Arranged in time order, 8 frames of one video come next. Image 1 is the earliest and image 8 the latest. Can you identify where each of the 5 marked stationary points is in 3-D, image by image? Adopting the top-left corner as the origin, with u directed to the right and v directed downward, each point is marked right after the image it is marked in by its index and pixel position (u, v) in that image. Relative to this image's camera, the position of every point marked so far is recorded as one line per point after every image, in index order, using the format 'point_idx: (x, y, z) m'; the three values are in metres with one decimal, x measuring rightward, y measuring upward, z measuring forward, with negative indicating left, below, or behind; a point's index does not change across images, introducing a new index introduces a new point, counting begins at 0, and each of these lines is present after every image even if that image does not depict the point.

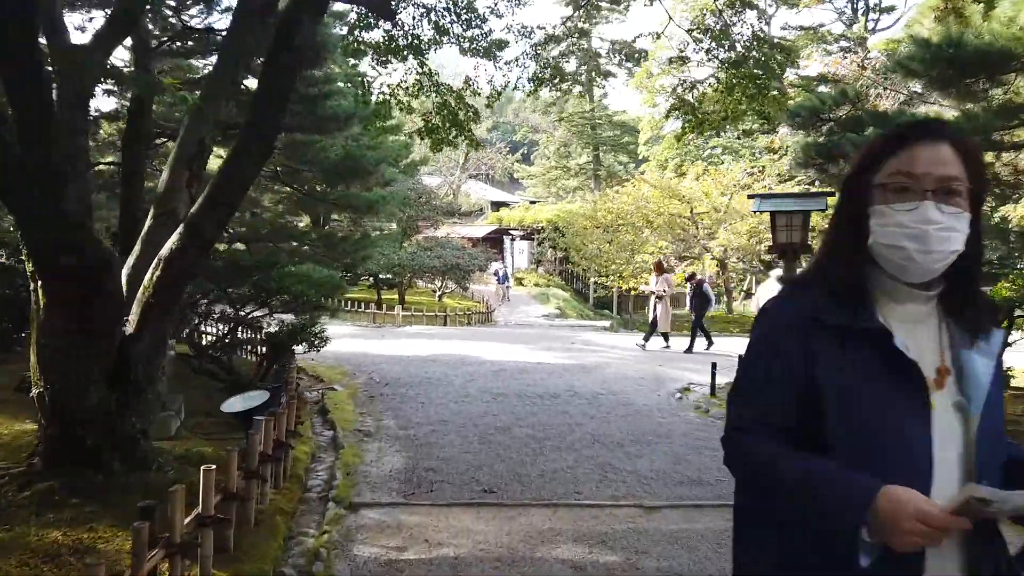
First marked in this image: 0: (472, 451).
0: (-0.3, -1.1, +4.3) m
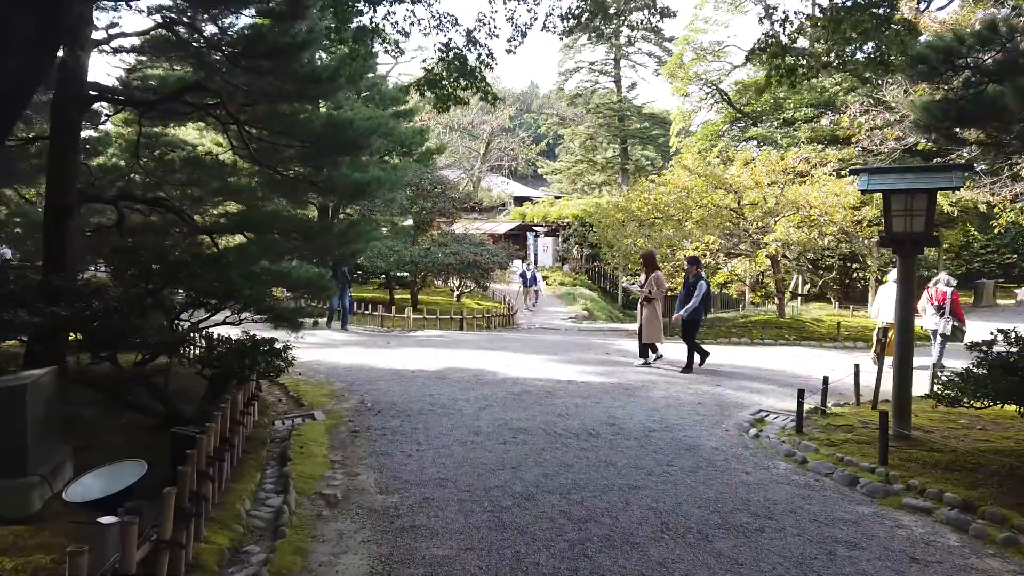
0: (-0.1, -1.1, +2.8) m
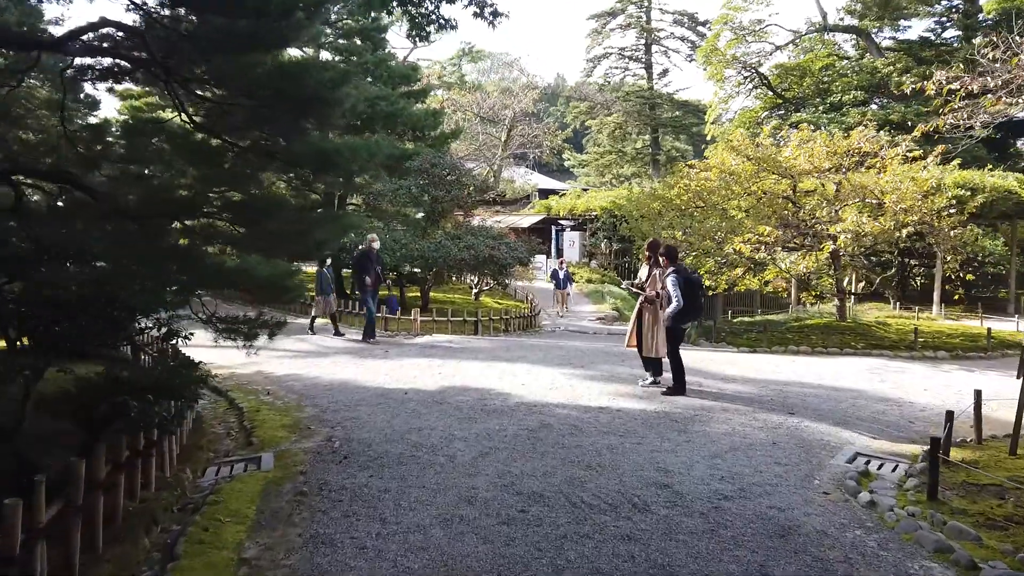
0: (-0.2, -1.1, +1.4) m
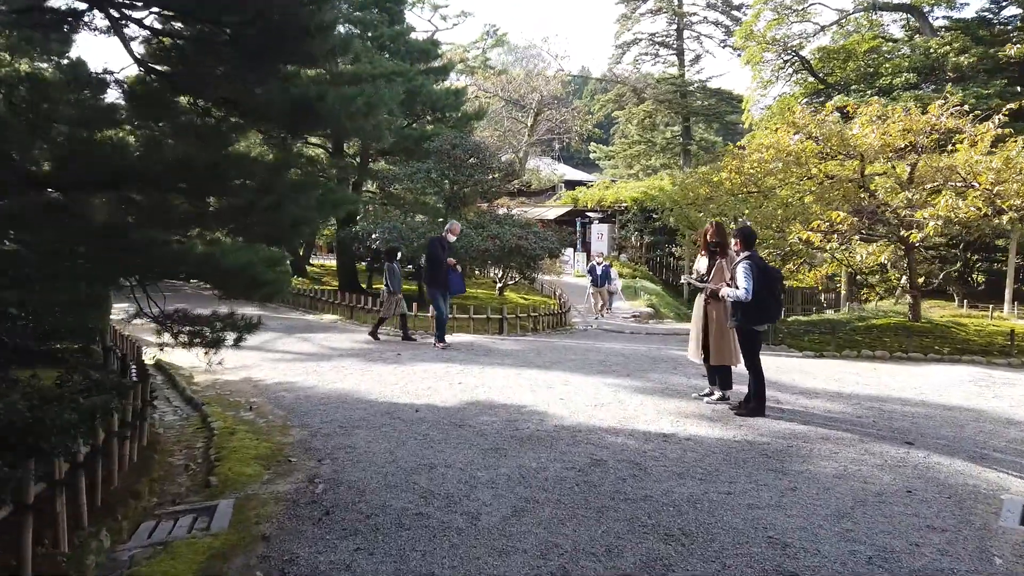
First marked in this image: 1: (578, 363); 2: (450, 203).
0: (-0.1, -1.1, +0.2) m
1: (+0.7, -0.8, +7.1) m
2: (-1.2, +1.6, +12.4) m
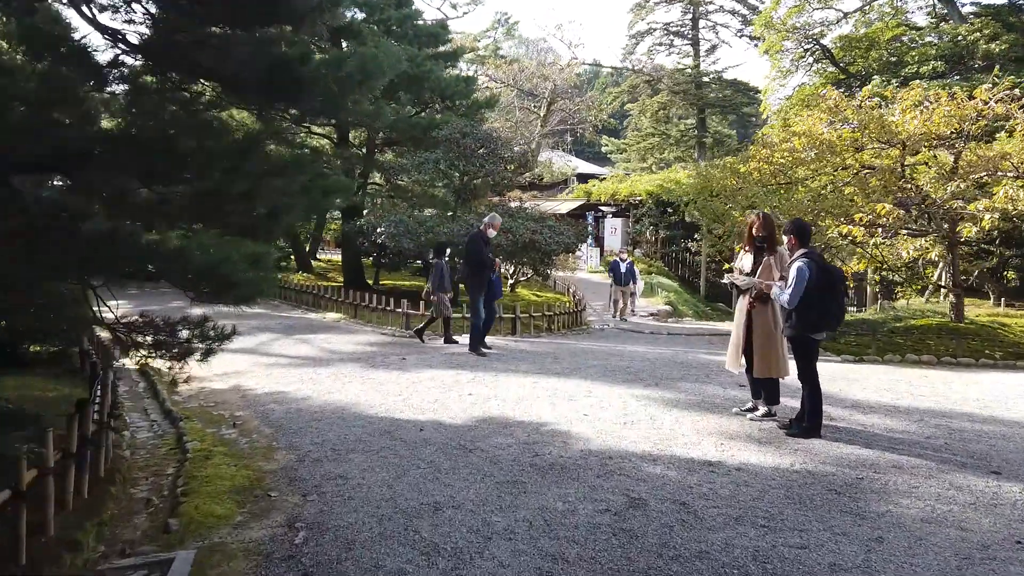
0: (0.0, -1.2, -0.4) m
1: (+0.9, -0.8, +6.5) m
2: (-0.9, +1.6, +11.8) m
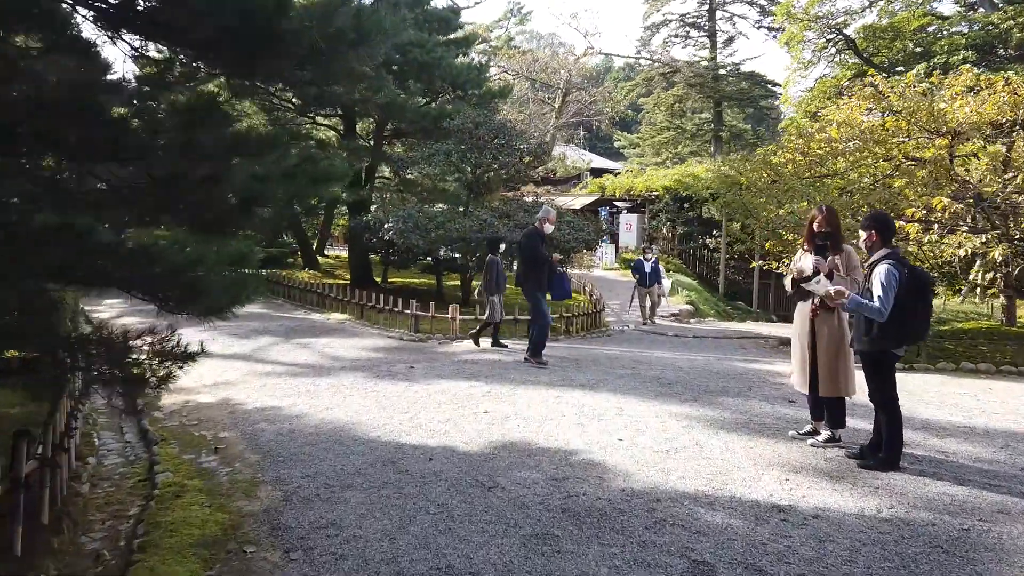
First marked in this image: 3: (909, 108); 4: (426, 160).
0: (0.0, -1.2, -1.0) m
1: (+1.0, -0.8, +5.8) m
2: (-0.7, +1.7, +11.2) m
3: (+5.1, +2.3, +8.5) m
4: (-1.4, +2.1, +11.1) m
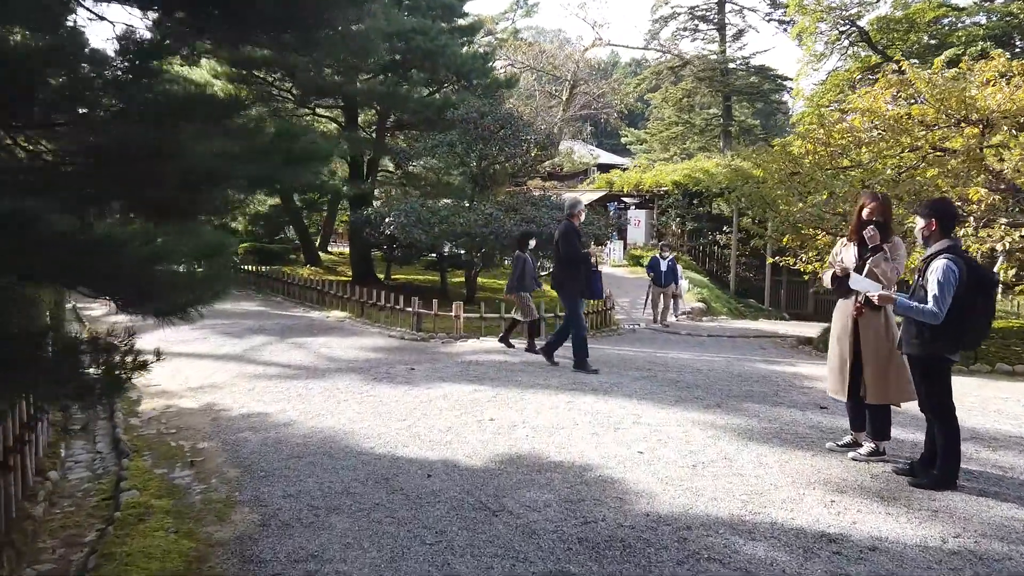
0: (0.0, -1.2, -1.4) m
1: (+1.1, -0.8, +5.4) m
2: (-0.6, +1.7, +10.8) m
3: (+5.2, +2.3, +8.1) m
4: (-1.3, +2.2, +10.7) m
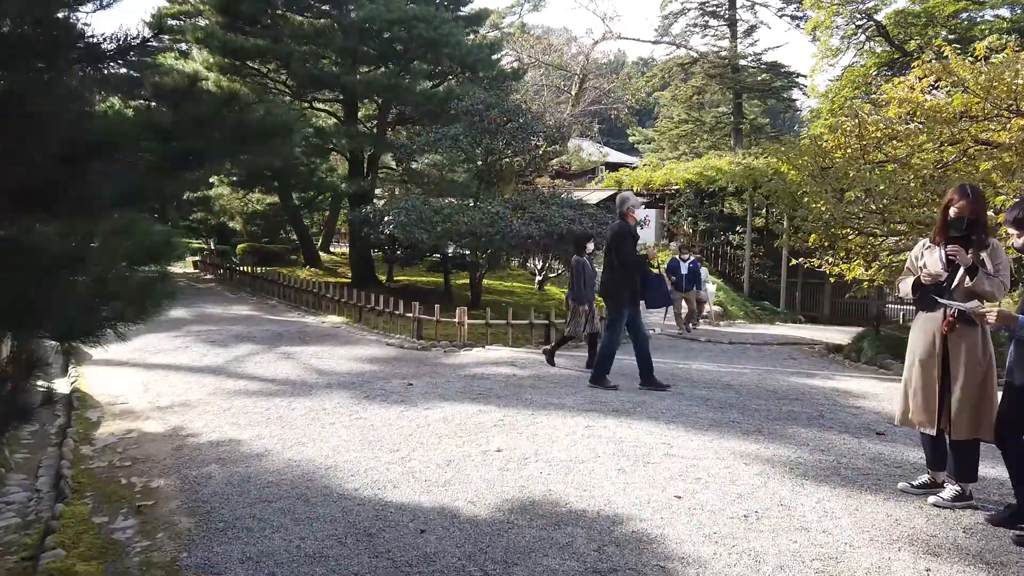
0: (+0.1, -1.3, -2.0) m
1: (+1.1, -0.8, +4.8) m
2: (-0.5, +1.7, +10.2) m
3: (+5.3, +2.3, +7.4) m
4: (-1.2, +2.1, +10.1) m
